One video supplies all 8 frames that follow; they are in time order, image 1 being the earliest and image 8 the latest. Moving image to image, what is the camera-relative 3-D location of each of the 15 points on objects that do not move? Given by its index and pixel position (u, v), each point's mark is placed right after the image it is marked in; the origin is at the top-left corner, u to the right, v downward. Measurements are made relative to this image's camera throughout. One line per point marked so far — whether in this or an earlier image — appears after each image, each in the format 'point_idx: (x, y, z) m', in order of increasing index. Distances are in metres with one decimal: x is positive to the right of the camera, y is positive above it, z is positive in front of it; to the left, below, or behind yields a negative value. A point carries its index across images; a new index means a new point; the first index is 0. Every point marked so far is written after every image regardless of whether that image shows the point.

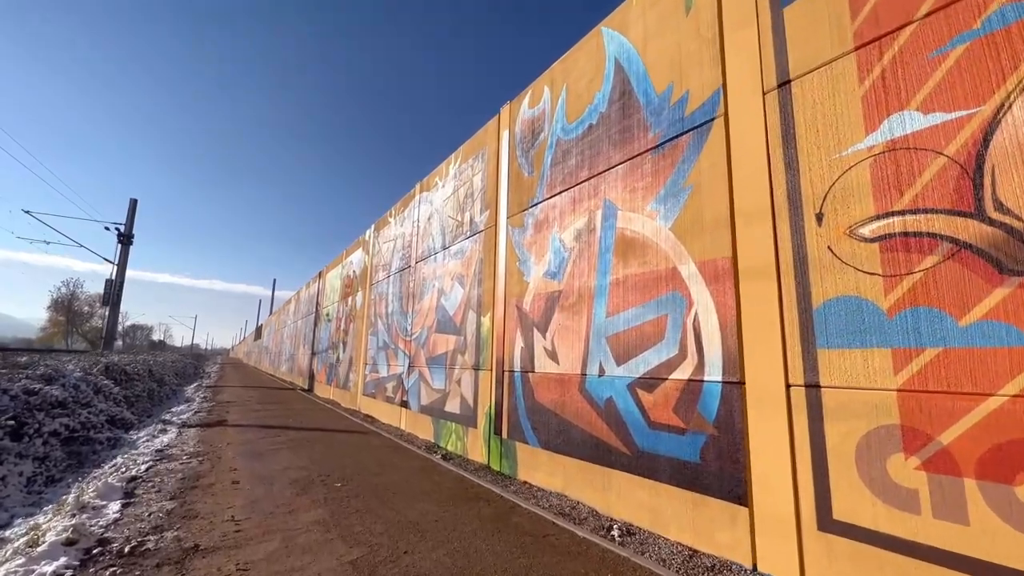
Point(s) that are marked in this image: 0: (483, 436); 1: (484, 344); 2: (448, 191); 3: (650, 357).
0: (-0.5, -2.8, +8.3) m
1: (-0.6, -1.1, +8.6) m
2: (-1.6, +2.4, +11.1) m
3: (+1.6, -0.8, +5.3) m
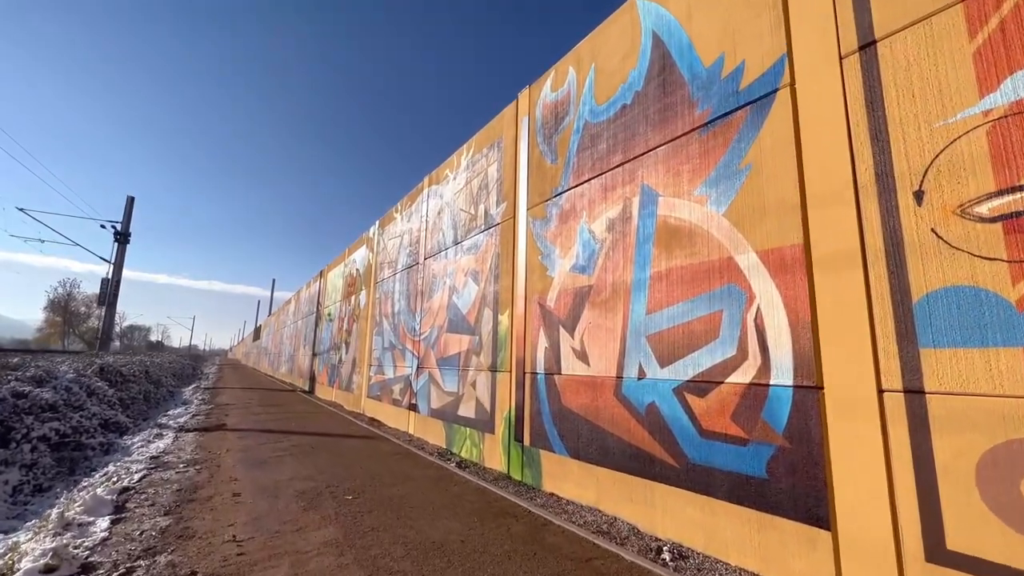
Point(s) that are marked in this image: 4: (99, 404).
0: (-0.2, -2.7, +7.7) m
1: (-0.2, -1.0, +8.1) m
2: (-1.3, +2.5, +10.5) m
3: (+2.0, -0.8, +4.7) m
4: (-12.7, -3.6, +13.6) m
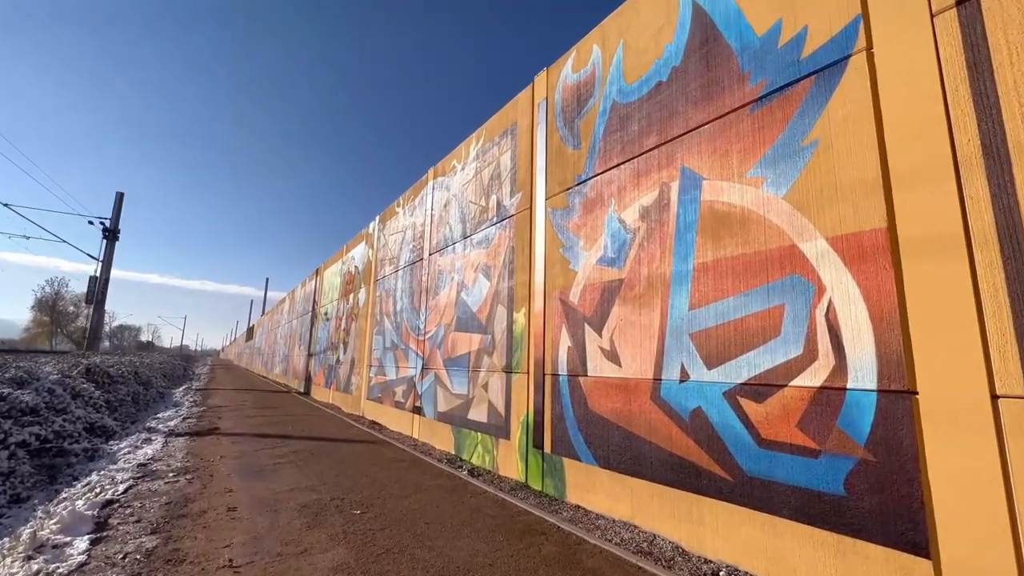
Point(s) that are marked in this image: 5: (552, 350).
0: (+0.1, -2.6, +7.2) m
1: (+0.1, -0.9, +7.6) m
2: (-1.0, +2.6, +10.0) m
3: (+2.3, -0.7, +4.2) m
4: (-12.5, -3.5, +12.9) m
5: (+0.6, -1.0, +6.8) m
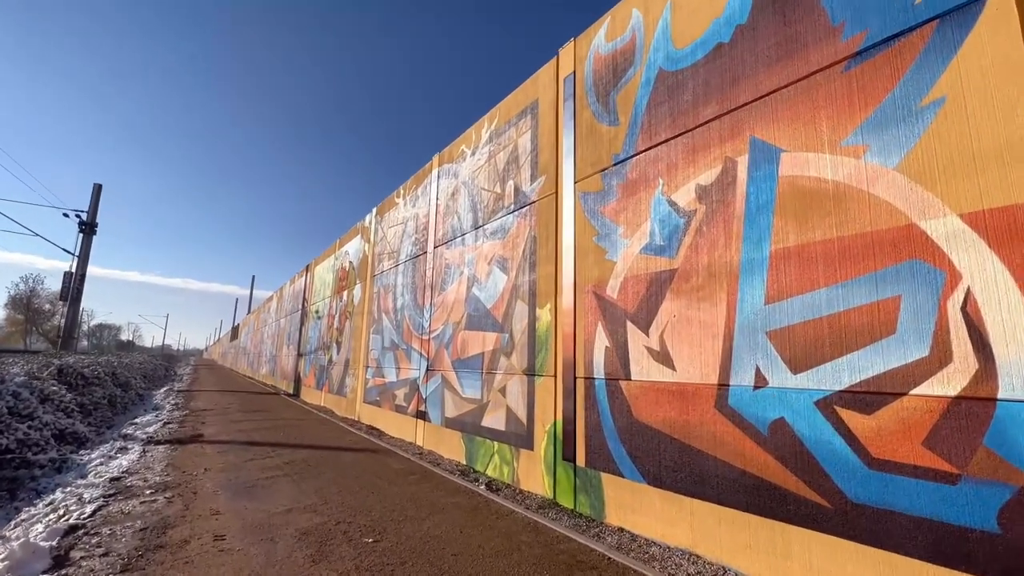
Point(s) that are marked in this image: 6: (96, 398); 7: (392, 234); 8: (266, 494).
0: (+0.5, -2.5, +6.4) m
1: (+0.5, -0.8, +6.8) m
2: (-0.7, +2.7, +9.2) m
3: (+2.8, -0.6, +3.5) m
4: (-12.2, -3.3, +11.8) m
5: (+1.0, -0.9, +6.0) m
6: (-14.5, -3.8, +15.4) m
7: (-3.6, +1.6, +13.2) m
8: (-3.4, -2.9, +6.2) m
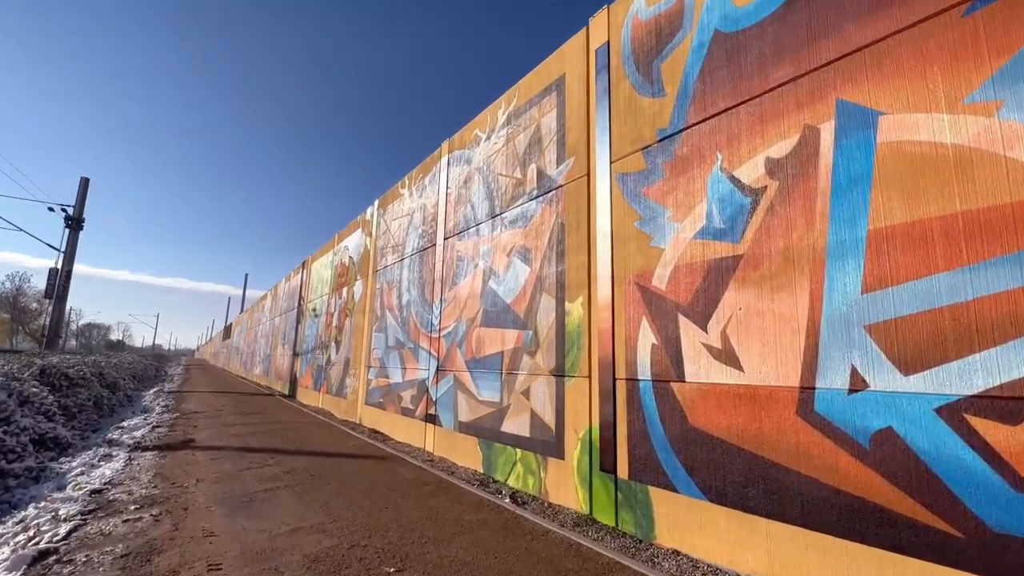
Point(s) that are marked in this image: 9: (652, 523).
0: (+0.9, -2.4, +5.8) m
1: (+0.8, -0.7, +6.2) m
2: (-0.3, +2.8, +8.5) m
3: (+3.2, -0.5, +2.9) m
4: (-11.9, -3.2, +11.0) m
5: (+1.4, -0.7, +5.4) m
6: (-14.2, -3.7, +14.5) m
7: (-3.3, +1.7, +12.5) m
8: (-3.1, -2.8, +5.5) m
9: (+1.5, -2.5, +4.8) m
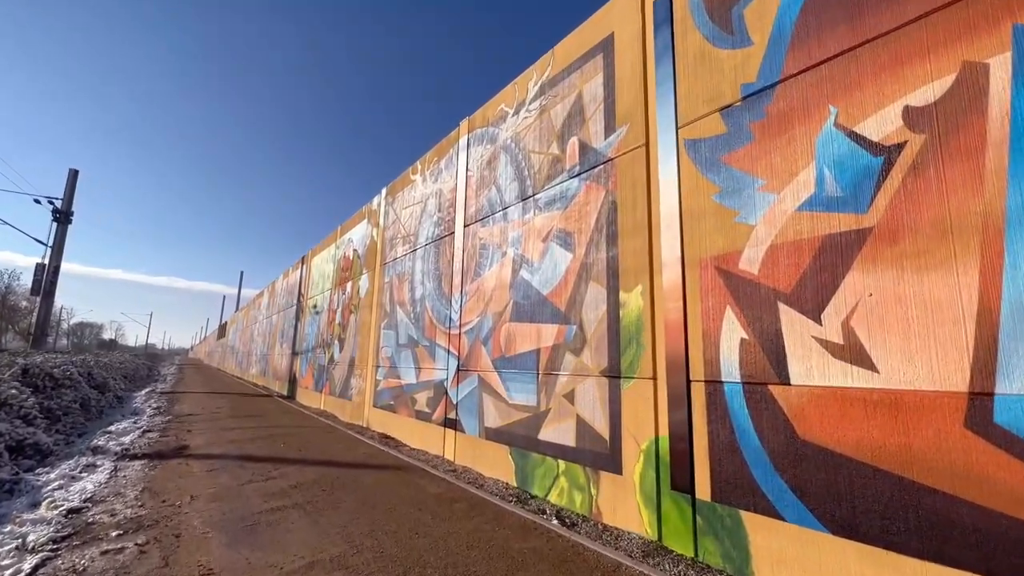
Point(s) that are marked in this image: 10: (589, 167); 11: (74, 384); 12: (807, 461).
0: (+1.4, -2.3, +4.9) m
1: (+1.4, -0.6, +5.3) m
2: (+0.2, +3.0, +7.7) m
3: (+3.8, -0.3, +2.1) m
4: (-11.4, -3.0, +10.1) m
5: (+2.0, -0.6, +4.5) m
6: (-13.7, -3.5, +13.6) m
7: (-2.7, +1.9, +11.6) m
8: (-2.5, -2.6, +4.6) m
9: (+2.1, -2.4, +4.0) m
10: (+1.1, +1.7, +6.3) m
11: (-15.3, -3.4, +15.5) m
12: (+2.4, -1.4, +3.7) m
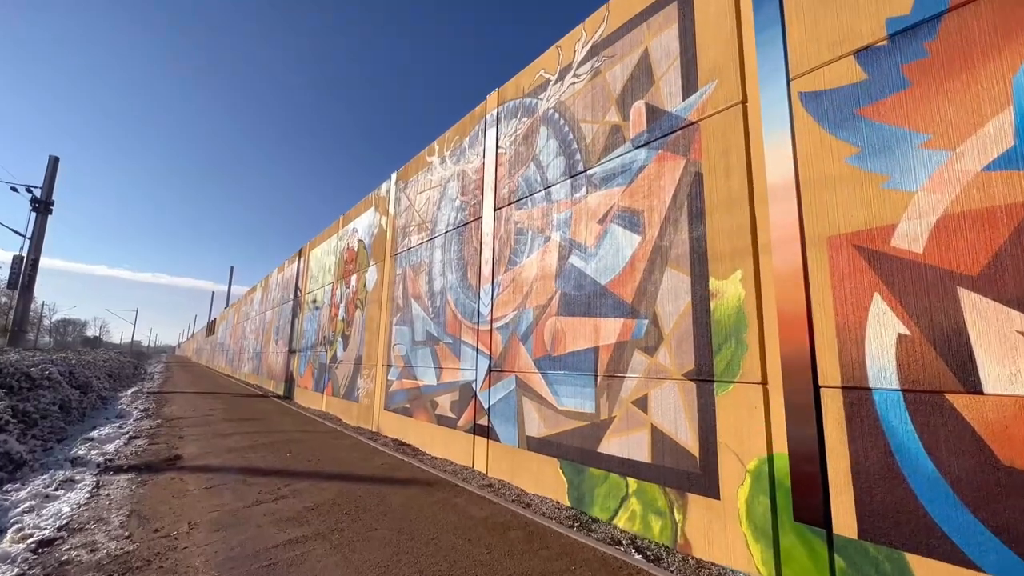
0: (+2.2, -2.1, +4.0) m
1: (+2.1, -0.4, +4.4) m
2: (+0.9, +3.1, +6.7) m
3: (+4.6, -0.2, +1.2) m
4: (-10.8, -2.8, +8.9) m
5: (+2.7, -0.4, +3.6) m
6: (-13.1, -3.3, +12.4) m
7: (-2.1, +2.1, +10.6) m
8: (-1.7, -2.4, +3.6) m
9: (+2.8, -2.3, +3.1) m
10: (+1.8, +1.9, +5.3) m
11: (-14.8, -3.1, +14.3) m
12: (+3.2, -1.3, +2.8) m
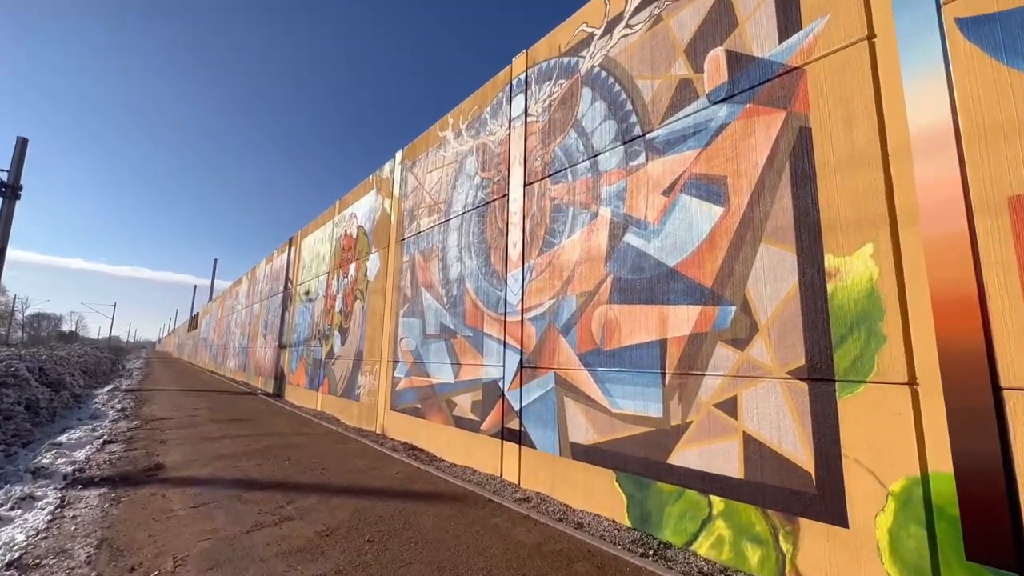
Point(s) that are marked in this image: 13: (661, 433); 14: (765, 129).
0: (+2.8, -1.9, +3.2) m
1: (+2.8, -0.2, +3.6) m
2: (+1.5, +3.3, +5.8) m
3: (+5.3, -0.1, +0.4) m
4: (-10.3, -2.5, +7.7) m
5: (+3.3, -0.3, +2.8) m
6: (-12.7, -2.9, +11.1) m
7: (-1.7, +2.4, +9.6) m
8: (-1.1, -2.3, +2.7) m
9: (+3.5, -2.1, +2.3) m
10: (+2.4, +2.1, +4.5) m
11: (-14.5, -2.8, +13.0) m
12: (+3.8, -1.2, +2.0) m
13: (+1.6, -1.5, +4.7) m
14: (+2.5, +1.6, +4.3) m
